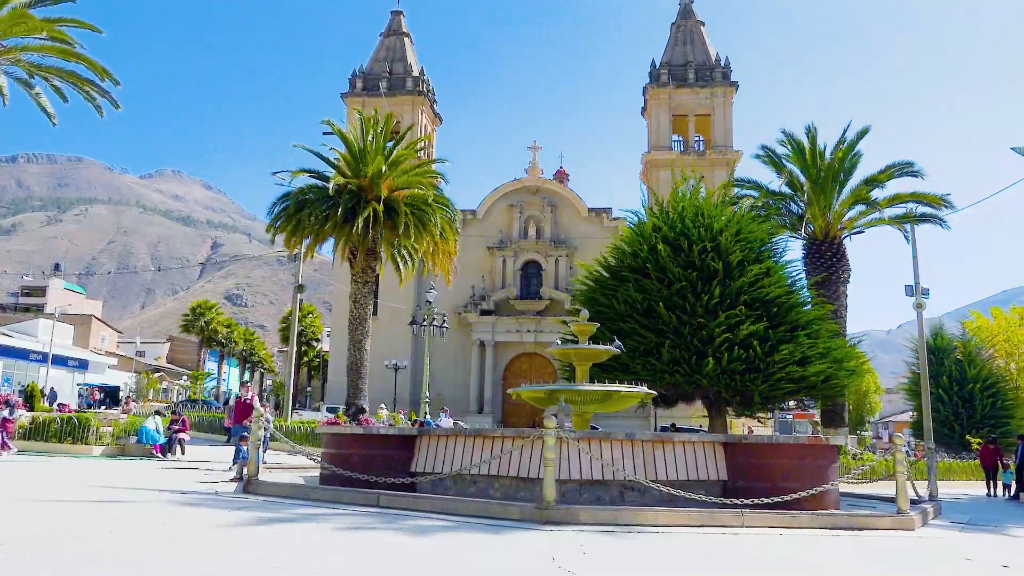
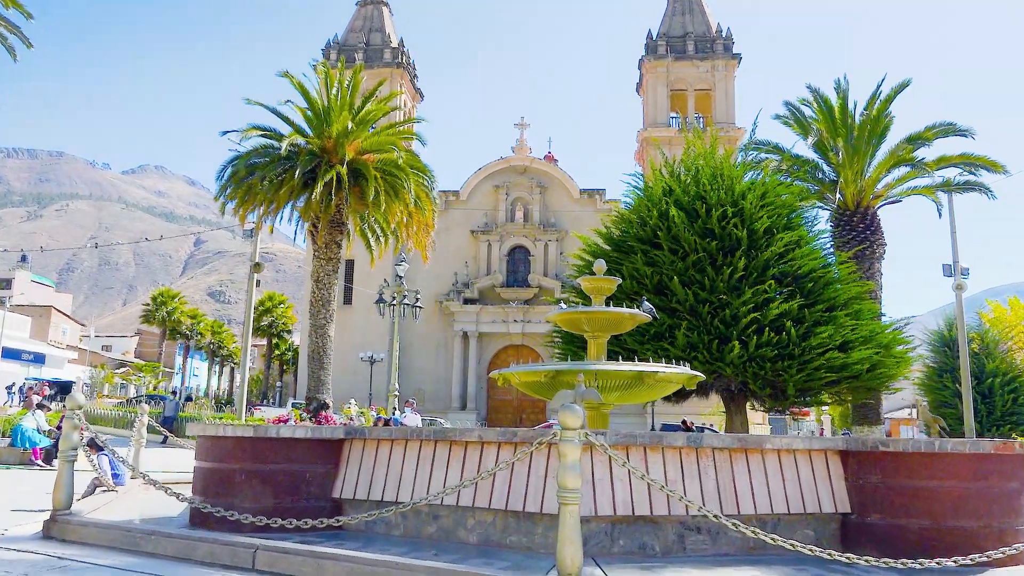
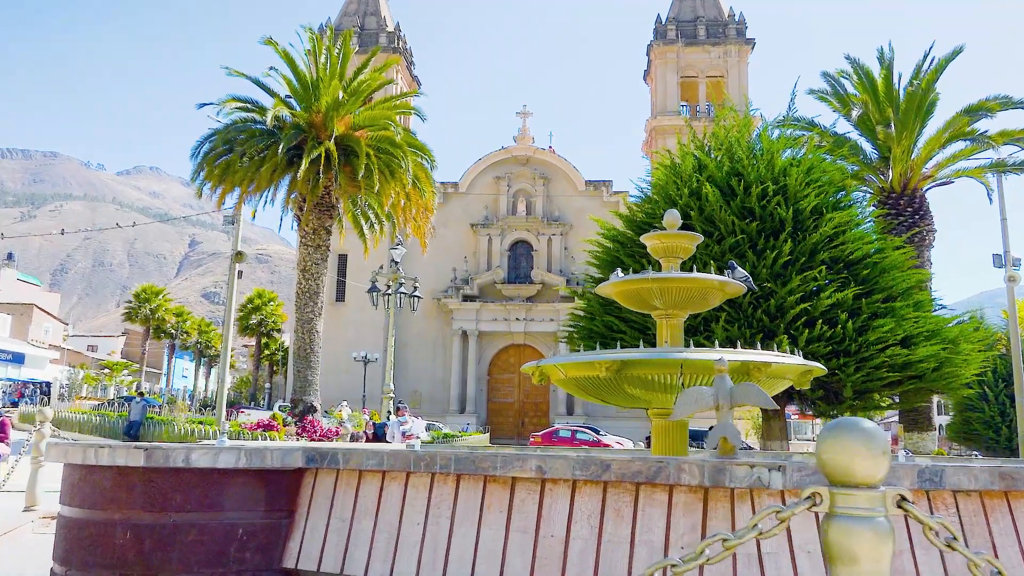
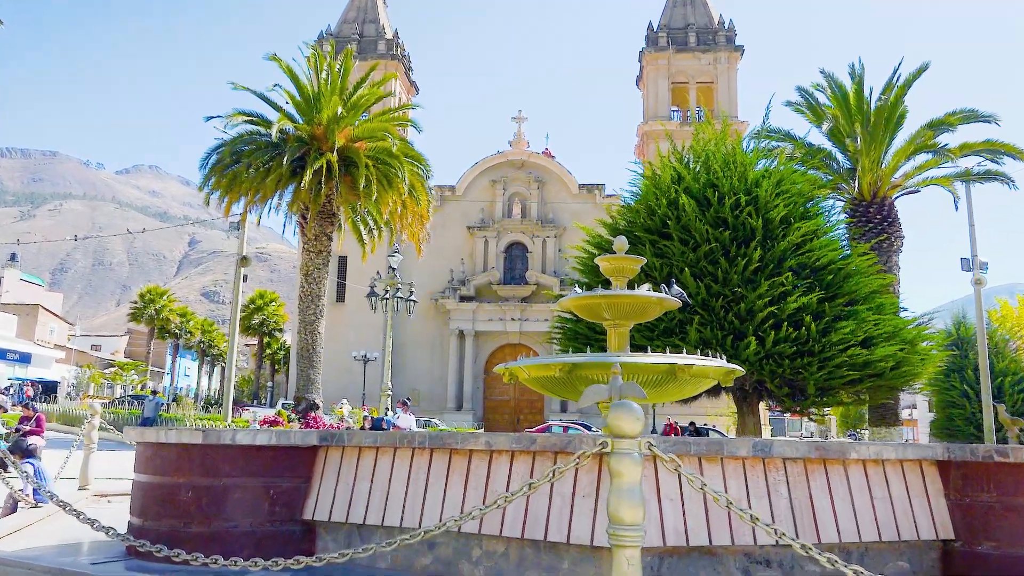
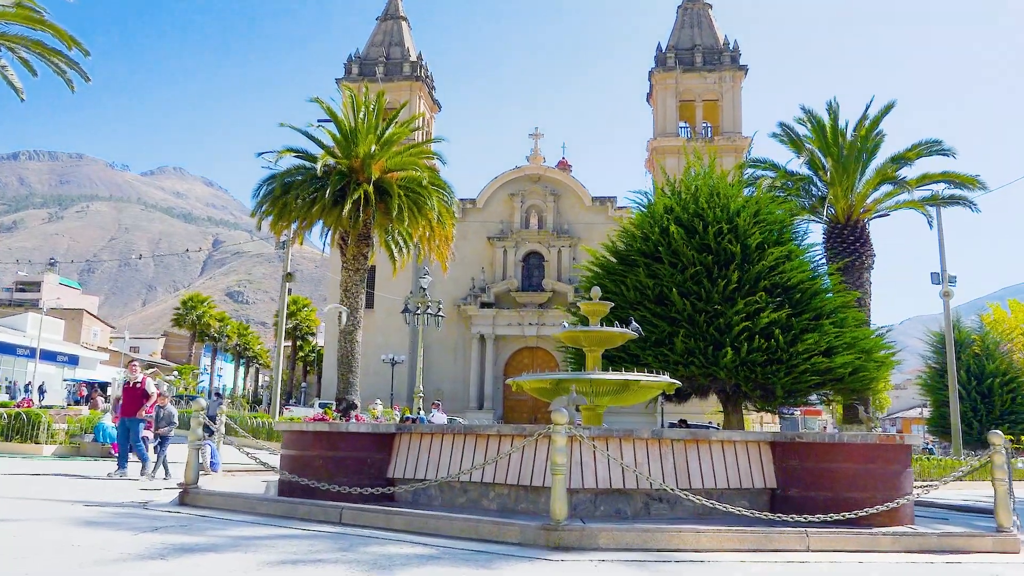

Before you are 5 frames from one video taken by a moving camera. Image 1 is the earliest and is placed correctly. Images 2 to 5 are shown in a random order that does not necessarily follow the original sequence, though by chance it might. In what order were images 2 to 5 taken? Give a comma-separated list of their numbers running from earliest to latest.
5, 2, 4, 3
